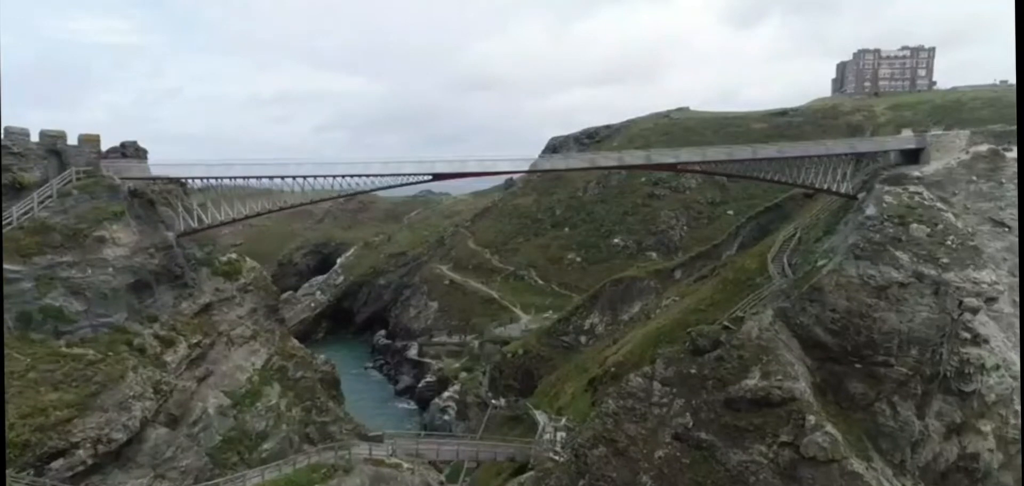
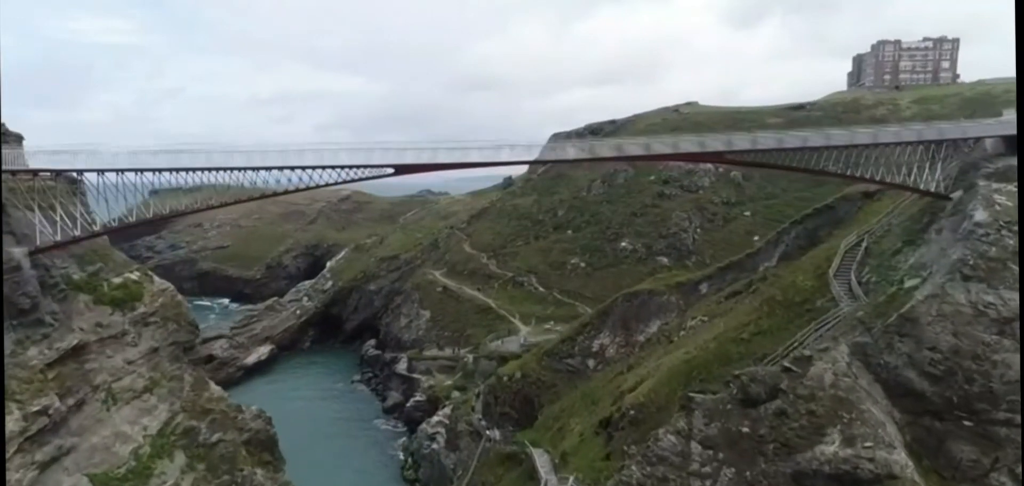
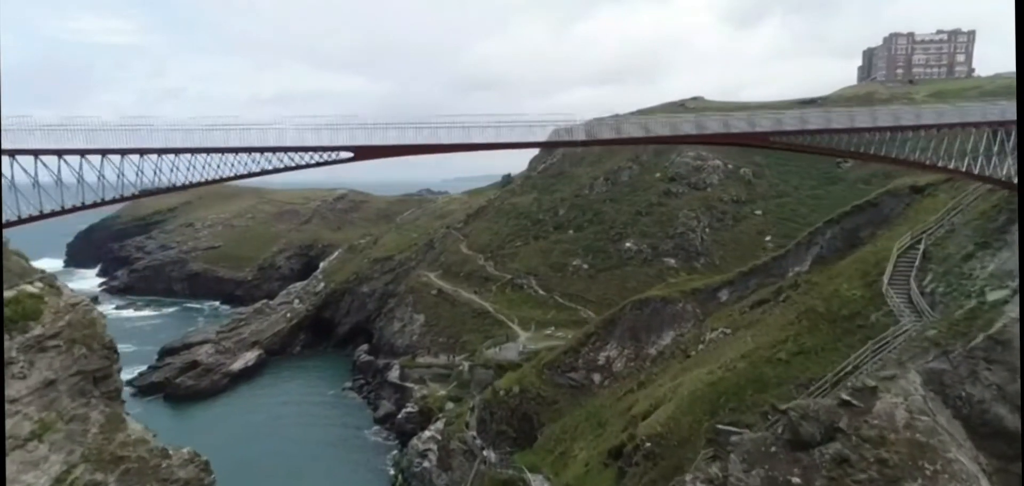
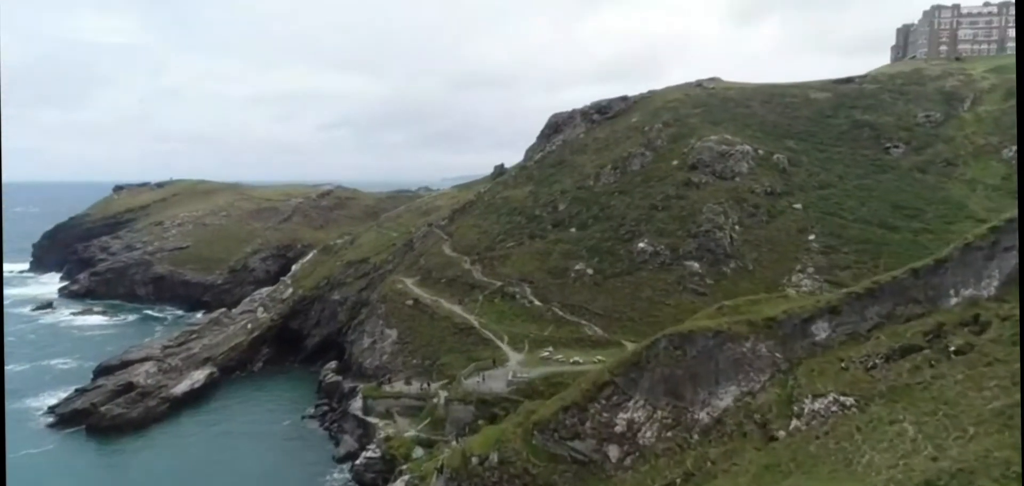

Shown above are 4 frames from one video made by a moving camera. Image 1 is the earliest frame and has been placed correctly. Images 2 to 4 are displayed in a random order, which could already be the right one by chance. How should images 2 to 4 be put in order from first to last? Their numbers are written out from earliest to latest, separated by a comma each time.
2, 3, 4
